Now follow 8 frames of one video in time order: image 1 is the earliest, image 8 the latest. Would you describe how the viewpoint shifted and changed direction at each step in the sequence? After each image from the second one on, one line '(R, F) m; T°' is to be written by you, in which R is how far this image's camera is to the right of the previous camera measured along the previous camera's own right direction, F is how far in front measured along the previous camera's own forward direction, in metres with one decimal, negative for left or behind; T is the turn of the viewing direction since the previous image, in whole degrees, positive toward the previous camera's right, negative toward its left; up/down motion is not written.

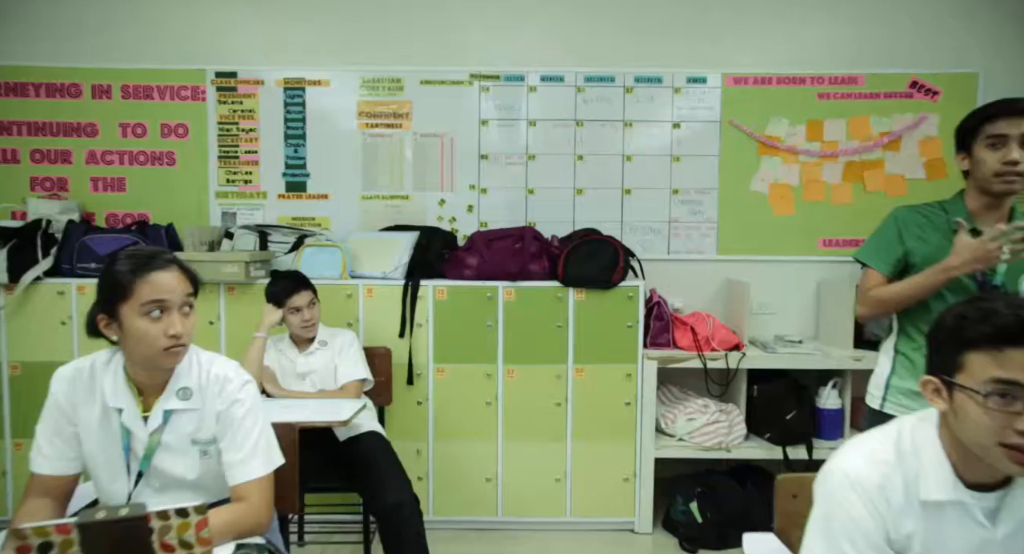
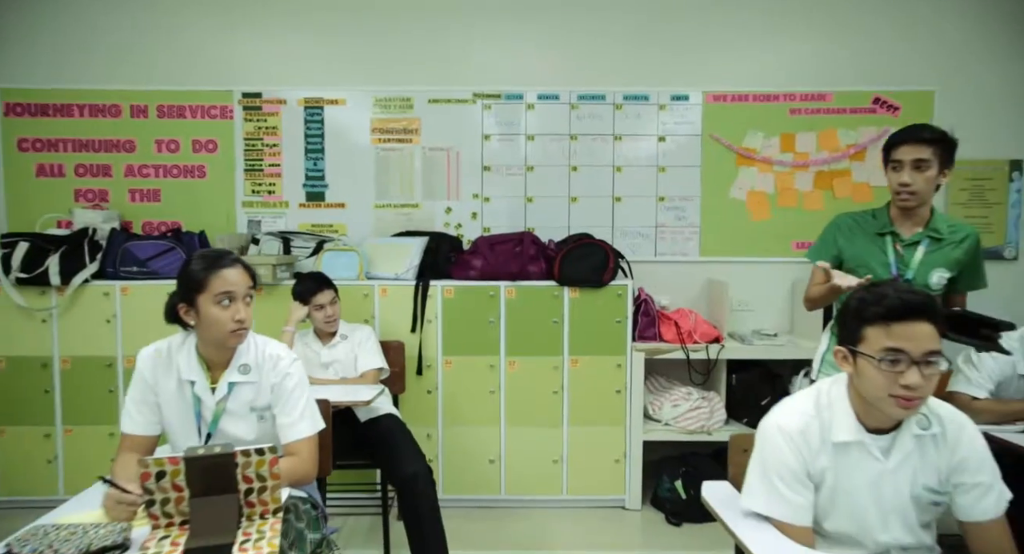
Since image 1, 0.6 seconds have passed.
(0.0, -0.3) m; 0°
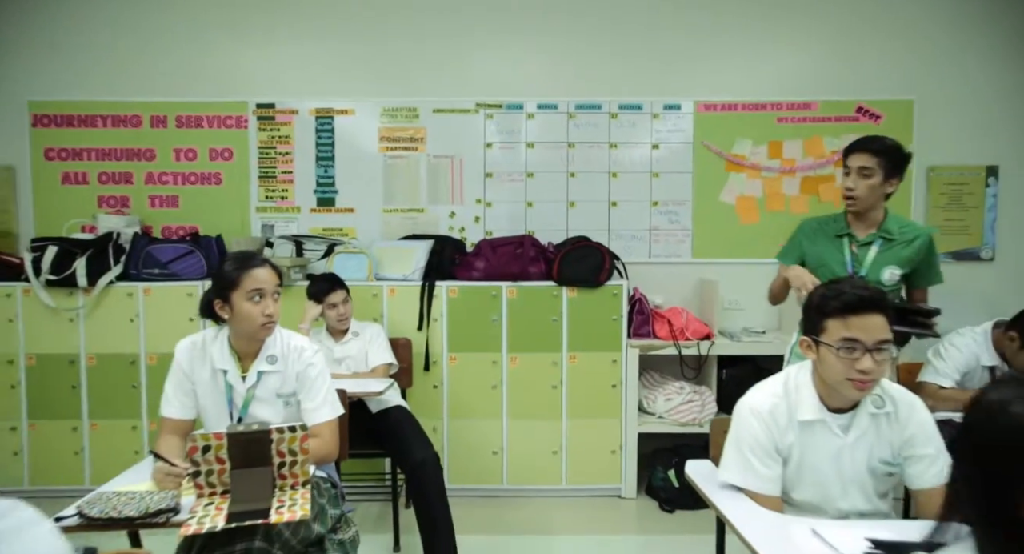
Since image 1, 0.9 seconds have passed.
(0.0, -0.2) m; 0°
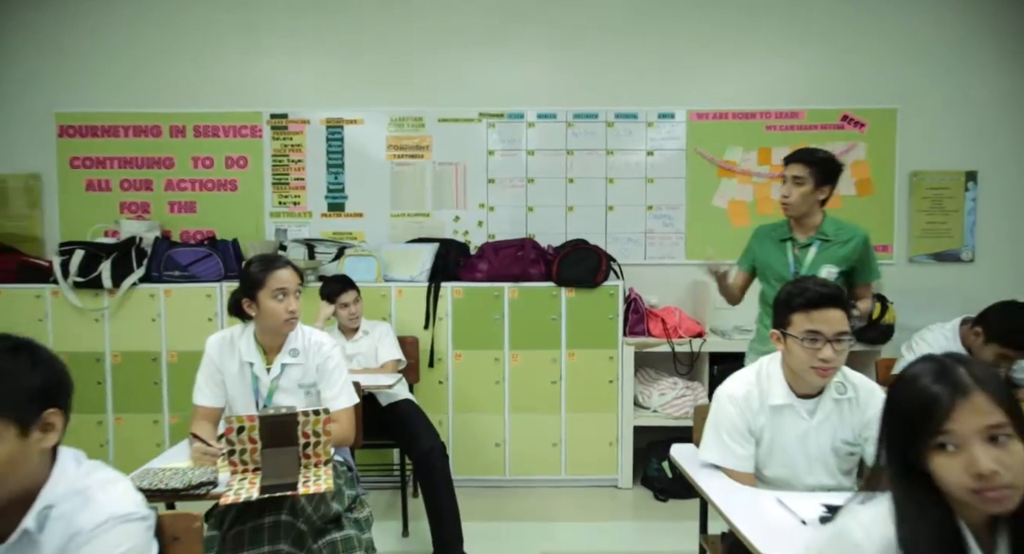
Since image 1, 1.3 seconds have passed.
(0.0, -0.2) m; 0°
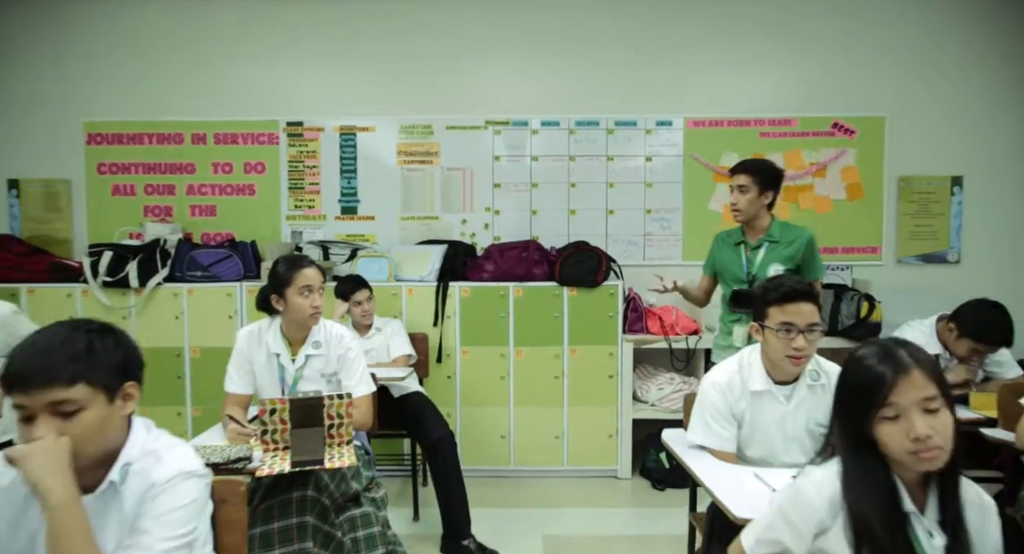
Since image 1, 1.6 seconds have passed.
(0.0, -0.2) m; 0°
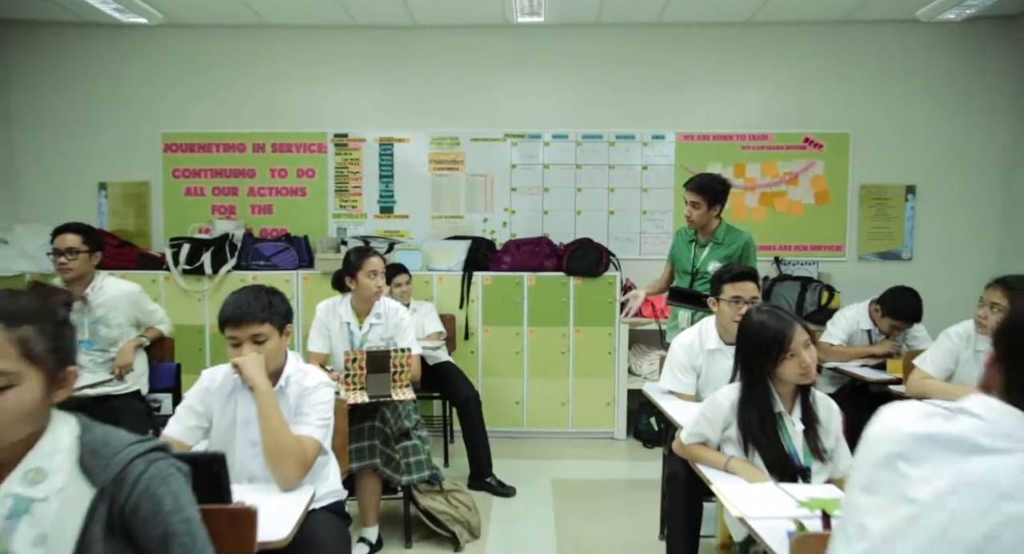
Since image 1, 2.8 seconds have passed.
(0.0, -0.6) m; -1°
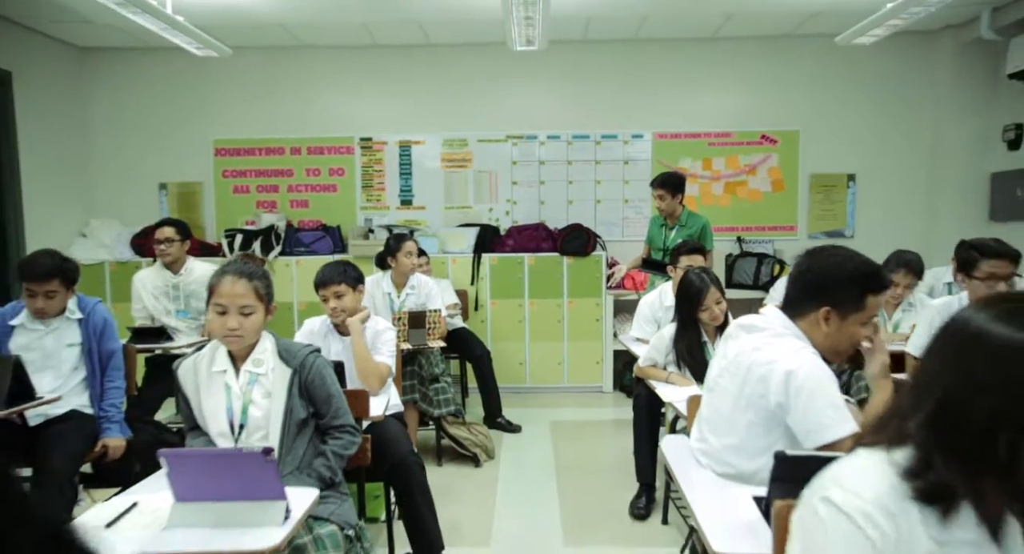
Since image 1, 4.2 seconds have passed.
(0.0, -0.8) m; 0°
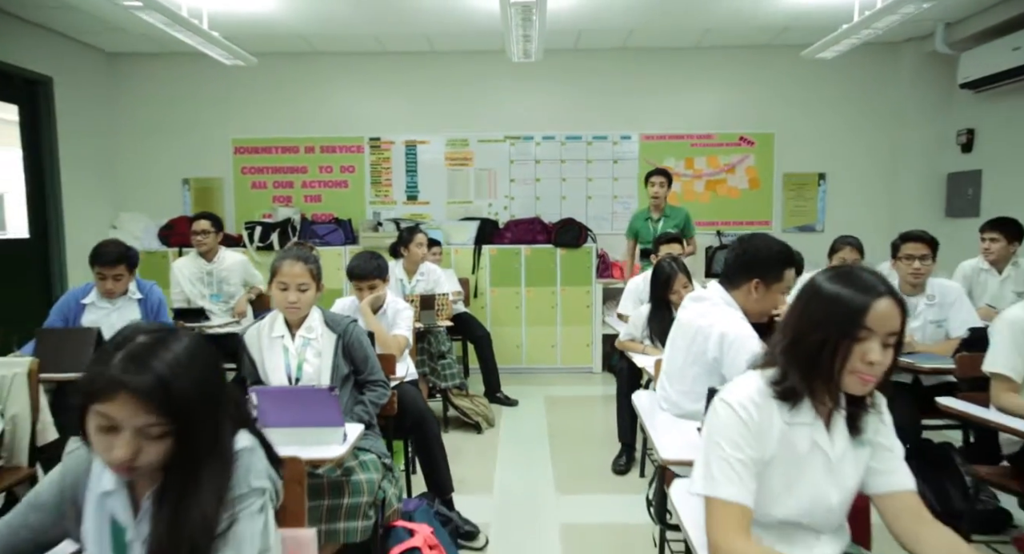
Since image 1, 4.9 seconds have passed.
(0.0, -0.4) m; 0°
